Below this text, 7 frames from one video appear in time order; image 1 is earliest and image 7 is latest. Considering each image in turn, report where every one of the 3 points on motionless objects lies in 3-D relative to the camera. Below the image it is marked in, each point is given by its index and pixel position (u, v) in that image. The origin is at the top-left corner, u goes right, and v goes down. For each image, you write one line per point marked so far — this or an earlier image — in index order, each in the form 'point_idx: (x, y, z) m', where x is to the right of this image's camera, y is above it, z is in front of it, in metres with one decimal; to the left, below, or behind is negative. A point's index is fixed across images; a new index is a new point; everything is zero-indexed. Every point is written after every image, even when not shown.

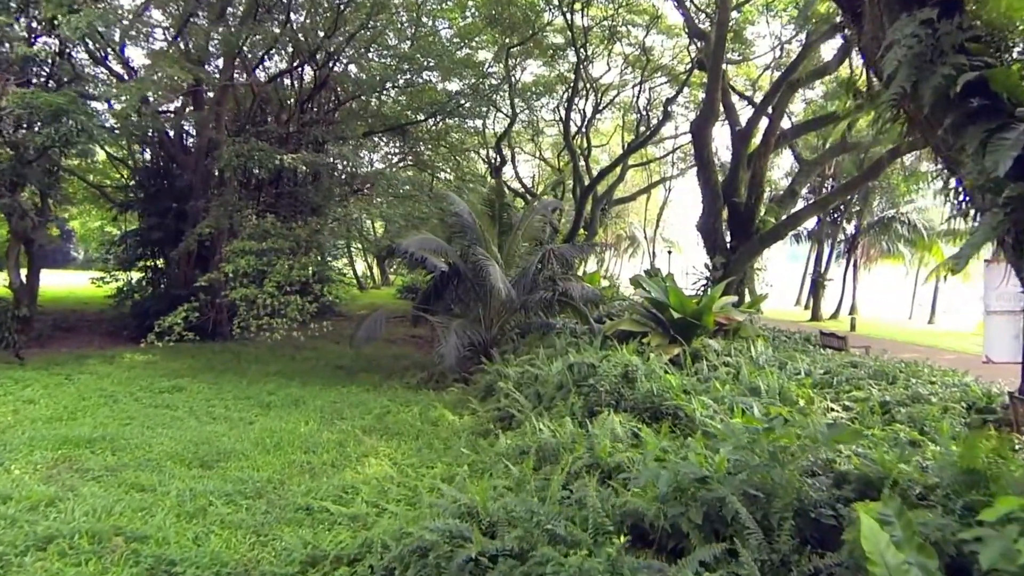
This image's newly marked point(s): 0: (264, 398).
0: (-1.6, -0.7, +7.0) m
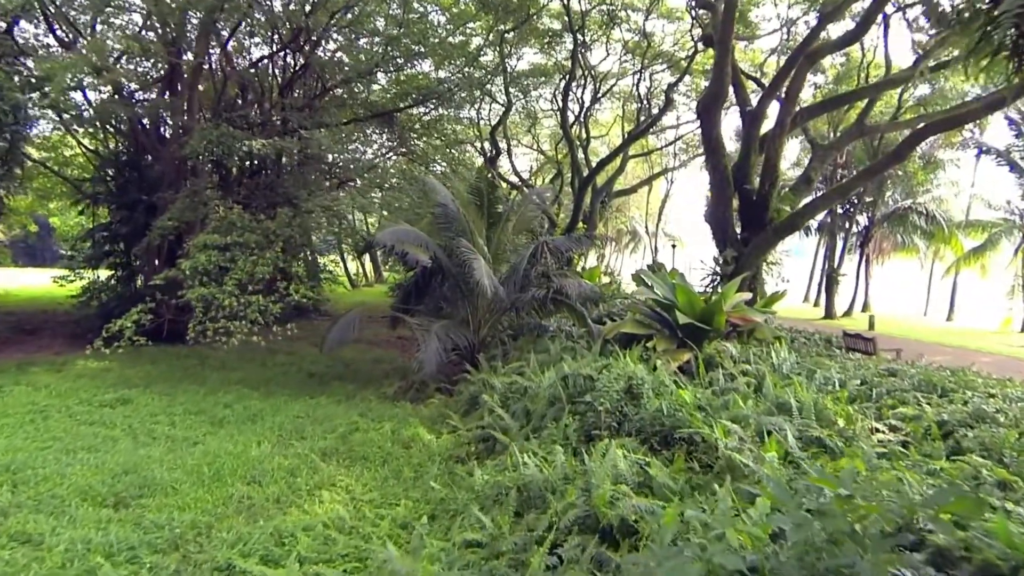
0: (-1.7, -0.7, +6.2) m
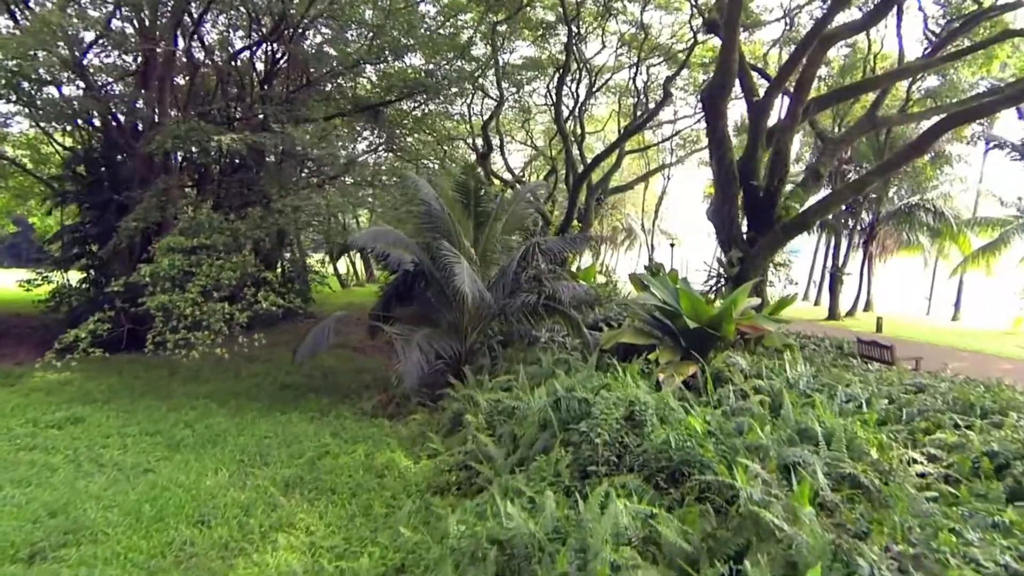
0: (-1.8, -0.8, +5.6) m
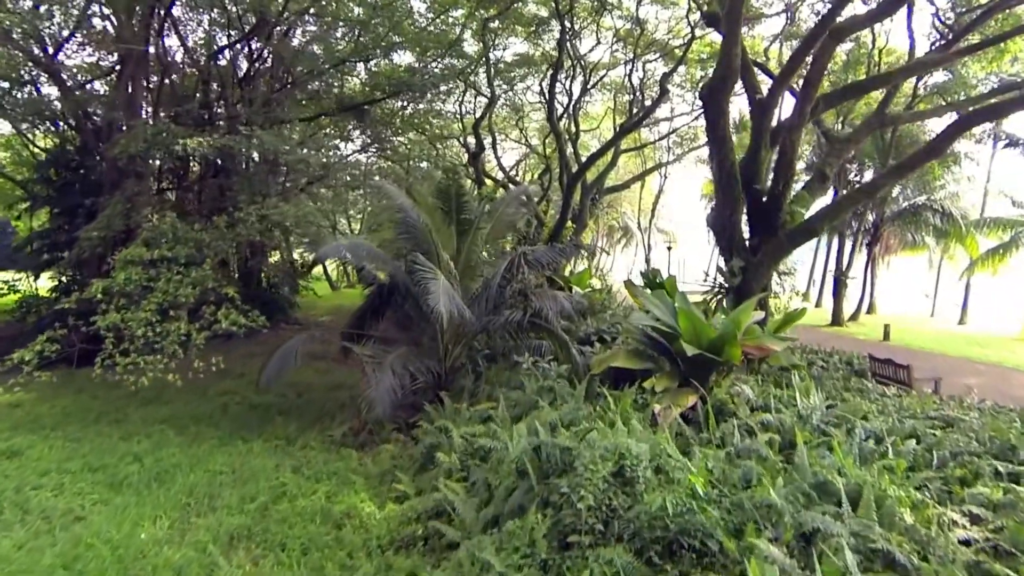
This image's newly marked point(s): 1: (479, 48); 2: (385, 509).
0: (-1.9, -0.9, +5.1) m
1: (-0.4, +3.1, +13.7) m
2: (-0.5, -0.9, +4.3) m
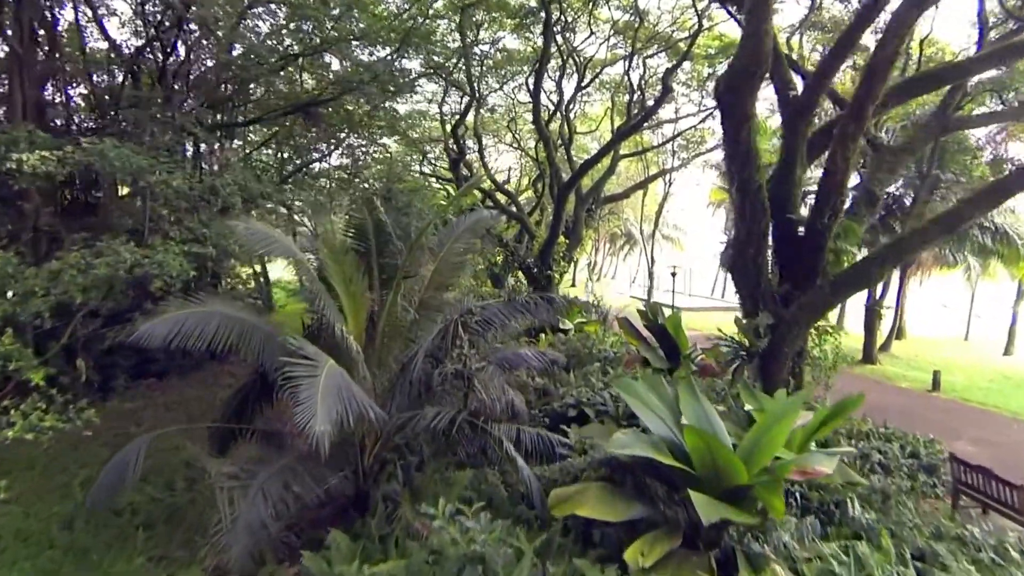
0: (-2.1, -1.2, +3.2) m
1: (-0.7, +2.8, +11.9) m
2: (-0.8, -1.2, +2.5) m
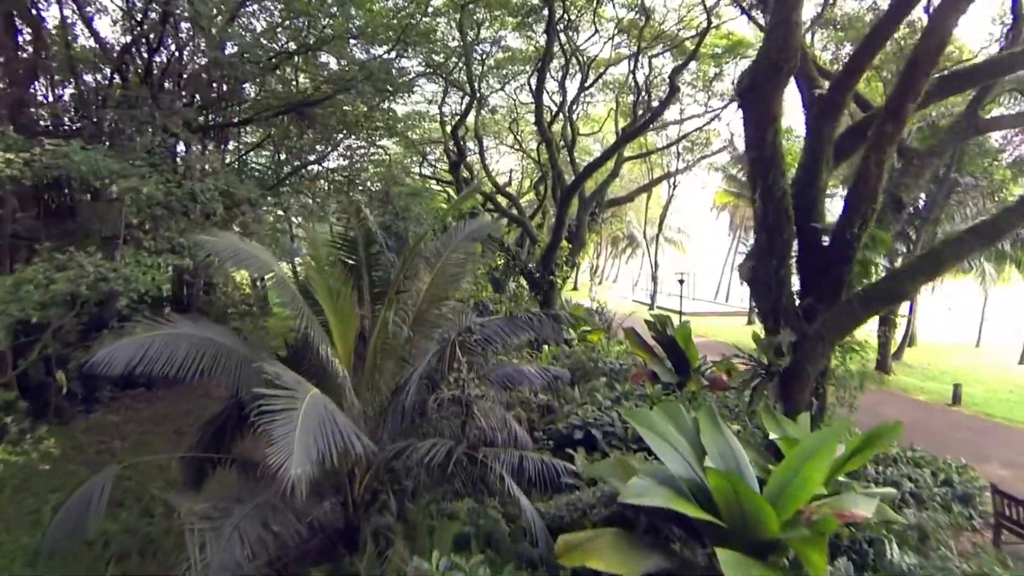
0: (-2.1, -1.3, +2.8) m
1: (-0.6, +2.7, +11.5) m
2: (-0.8, -1.3, +2.1) m
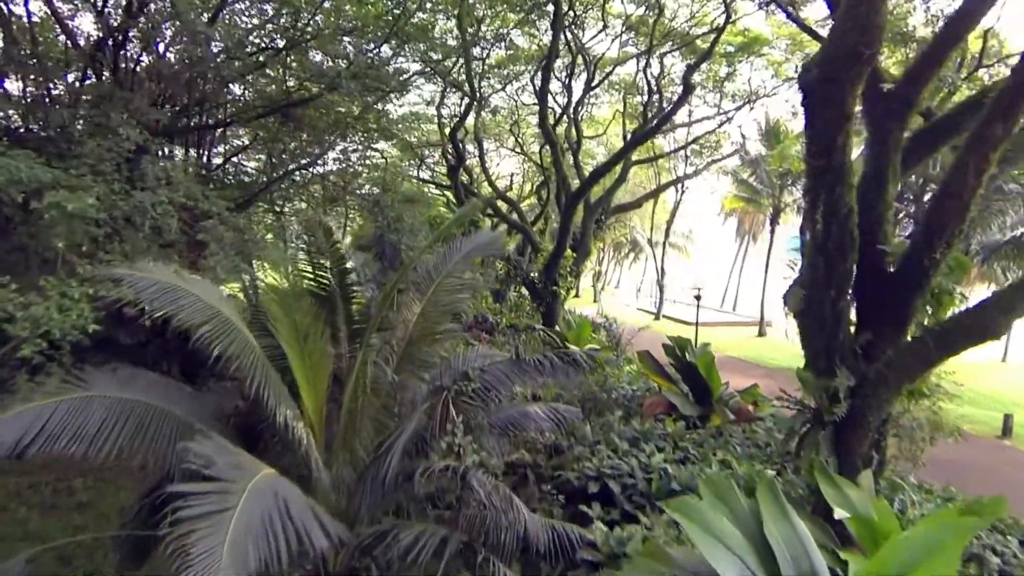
0: (-2.1, -1.4, +2.1) m
1: (-0.6, +2.6, +10.7) m
2: (-0.8, -1.4, +1.3) m
